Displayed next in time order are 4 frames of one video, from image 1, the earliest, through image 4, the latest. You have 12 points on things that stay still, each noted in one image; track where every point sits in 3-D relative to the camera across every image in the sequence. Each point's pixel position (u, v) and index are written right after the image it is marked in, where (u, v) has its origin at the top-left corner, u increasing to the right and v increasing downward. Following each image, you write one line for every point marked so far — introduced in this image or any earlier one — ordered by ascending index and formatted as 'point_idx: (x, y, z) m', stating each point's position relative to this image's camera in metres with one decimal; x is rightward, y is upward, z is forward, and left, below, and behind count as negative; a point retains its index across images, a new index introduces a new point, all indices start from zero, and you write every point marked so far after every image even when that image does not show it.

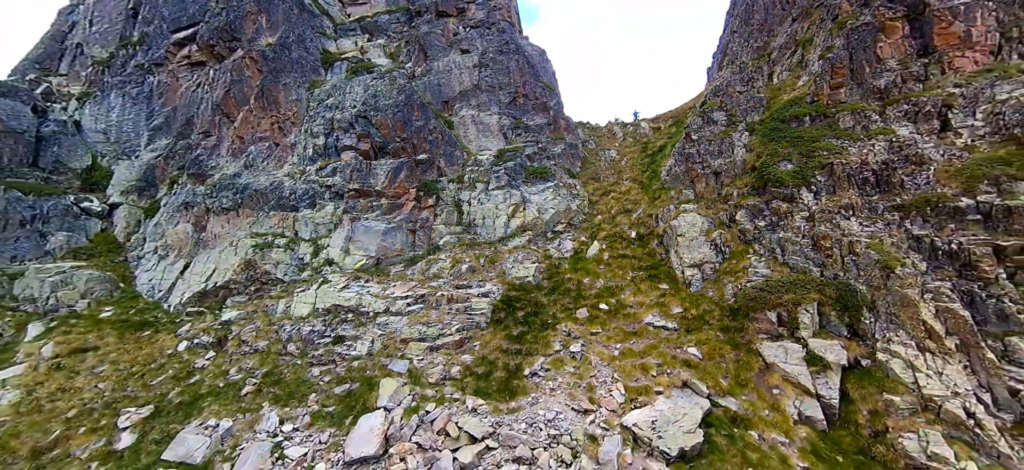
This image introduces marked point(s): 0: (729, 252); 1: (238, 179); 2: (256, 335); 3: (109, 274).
0: (+7.0, -0.5, +13.2) m
1: (-12.3, +2.5, +18.3) m
2: (-8.6, -3.3, +13.7) m
3: (-16.9, -1.6, +17.0) m
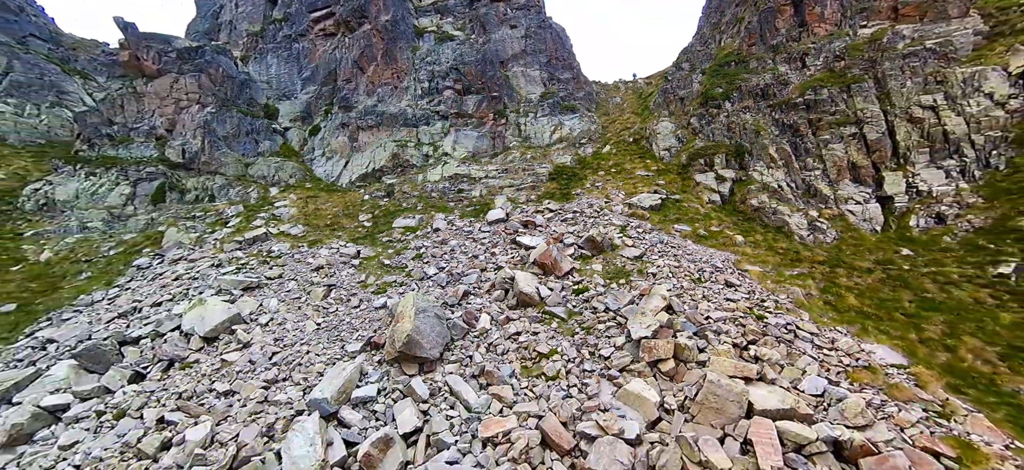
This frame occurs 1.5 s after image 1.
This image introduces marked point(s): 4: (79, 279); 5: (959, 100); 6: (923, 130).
0: (+9.8, +5.5, +23.1) m
1: (-9.4, +8.8, +28.2) m
2: (-5.9, +2.8, +23.8) m
3: (-14.1, +4.6, +27.1) m
4: (-18.8, -1.9, +17.7) m
5: (+19.2, +5.8, +17.5) m
6: (+17.7, +4.6, +17.7) m
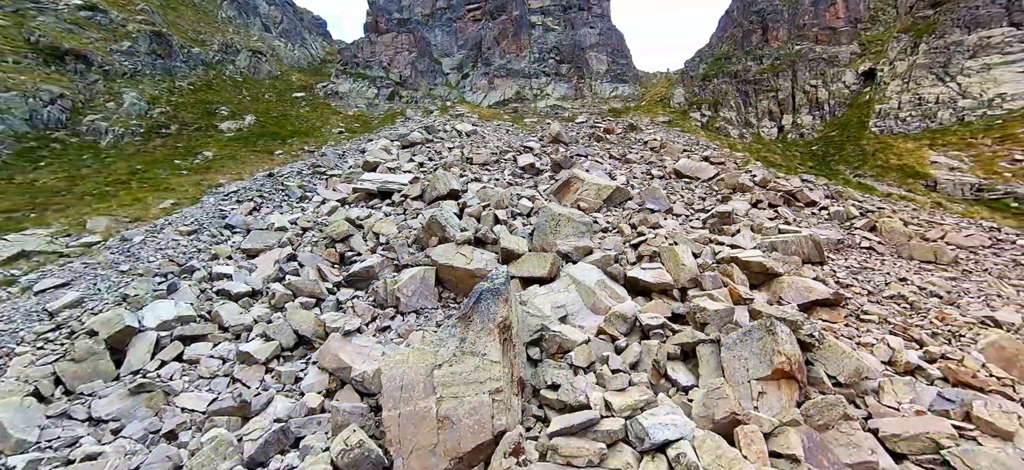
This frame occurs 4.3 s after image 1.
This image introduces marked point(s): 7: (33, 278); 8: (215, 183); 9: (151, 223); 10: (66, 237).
0: (+17.5, +13.4, +40.1) m
1: (-0.8, +19.2, +46.3) m
2: (+1.7, +12.8, +41.7) m
3: (-6.0, +15.7, +45.4) m
4: (-12.1, +10.1, +36.2) m
5: (+26.4, +12.6, +33.9) m
6: (+24.9, +11.6, +34.2) m
7: (-13.3, -1.2, +11.3) m
8: (-13.8, +2.4, +18.9) m
9: (-13.0, +0.4, +14.7) m
10: (-14.7, -0.1, +13.4) m
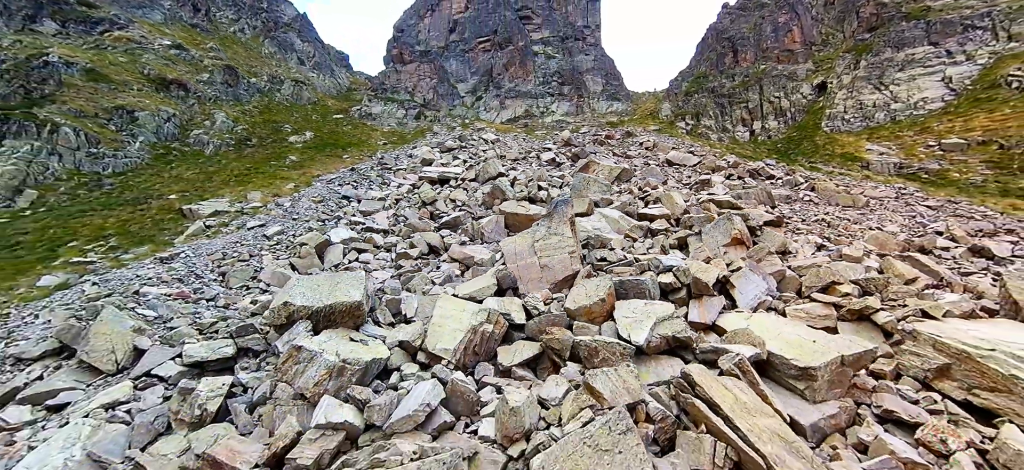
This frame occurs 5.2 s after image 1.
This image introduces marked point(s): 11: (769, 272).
0: (+18.8, +14.1, +46.7) m
1: (+0.2, +18.9, +53.0) m
2: (+2.9, +13.0, +48.0) m
3: (-4.9, +15.4, +51.8) m
4: (-10.7, +10.2, +42.2) m
5: (+27.8, +13.9, +40.6) m
6: (+26.3, +12.9, +40.8) m
7: (-11.2, +0.5, +16.7) m
8: (-11.9, +3.6, +24.4) m
9: (-11.0, +1.9, +20.1) m
10: (-12.6, +1.5, +18.8) m
11: (+7.5, -1.1, +12.0) m
